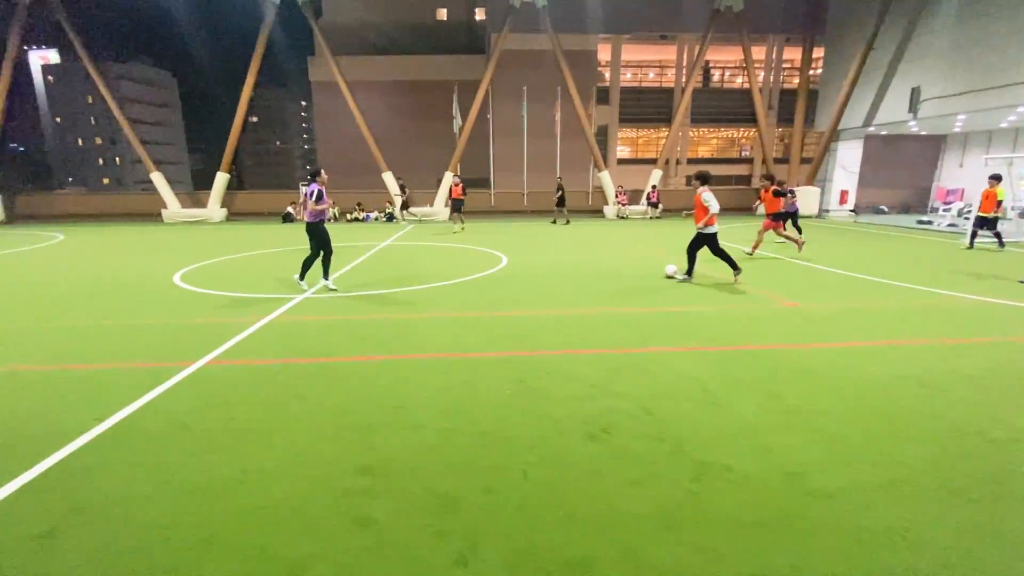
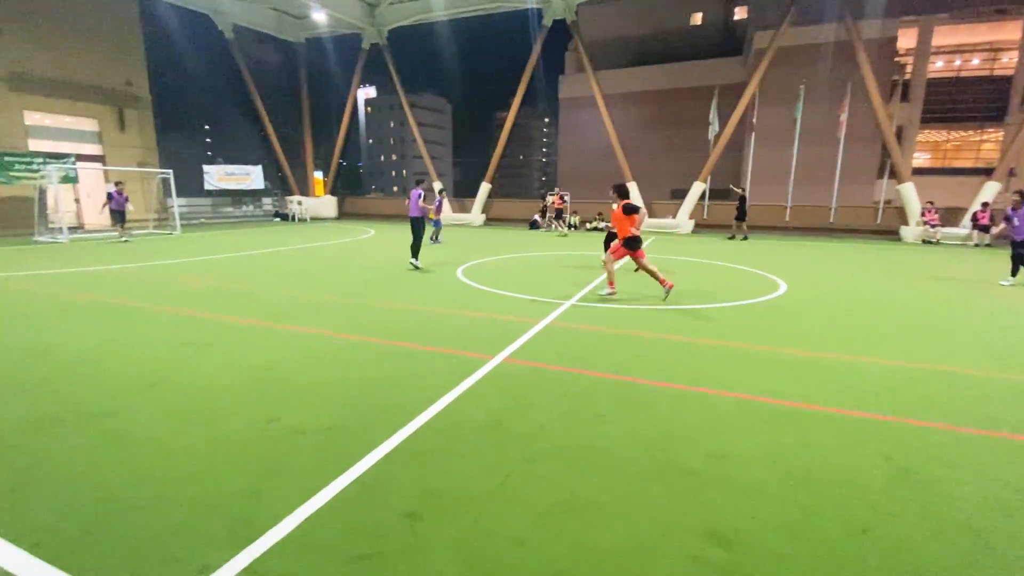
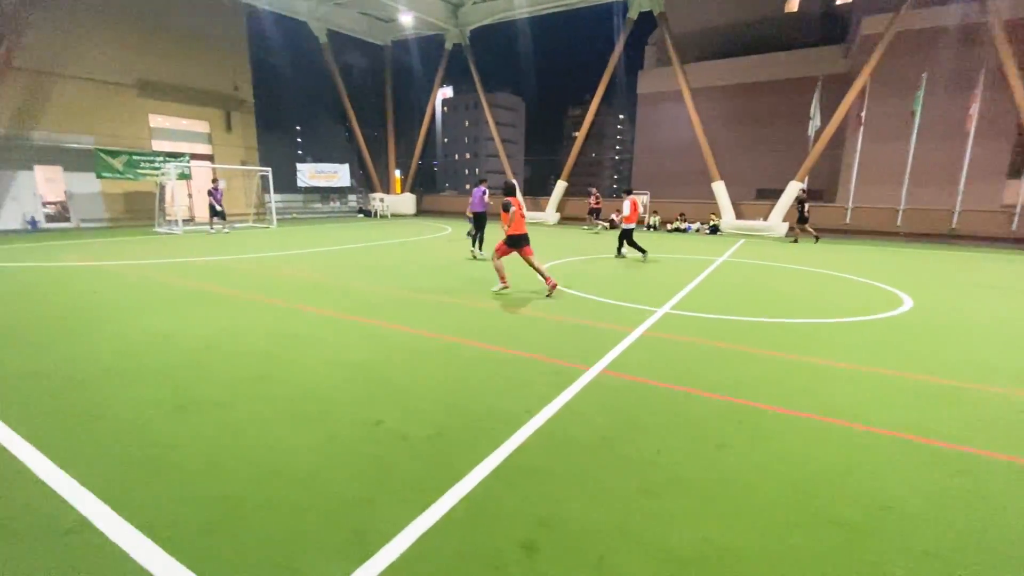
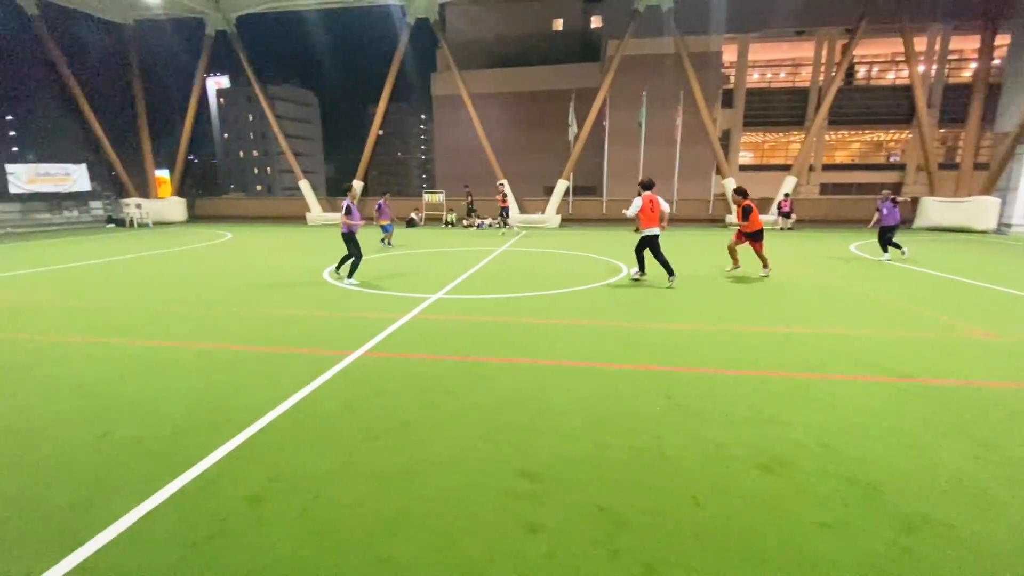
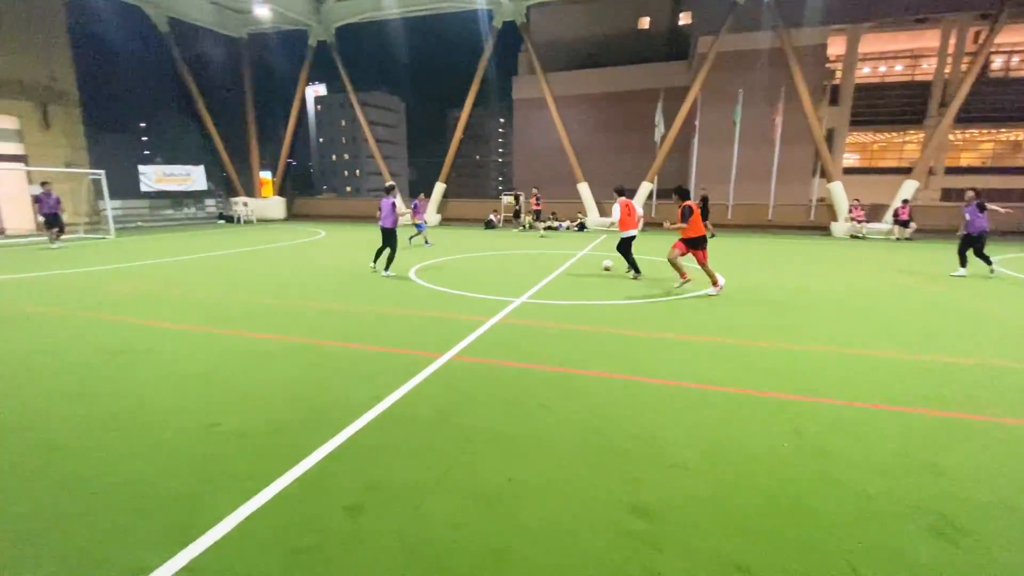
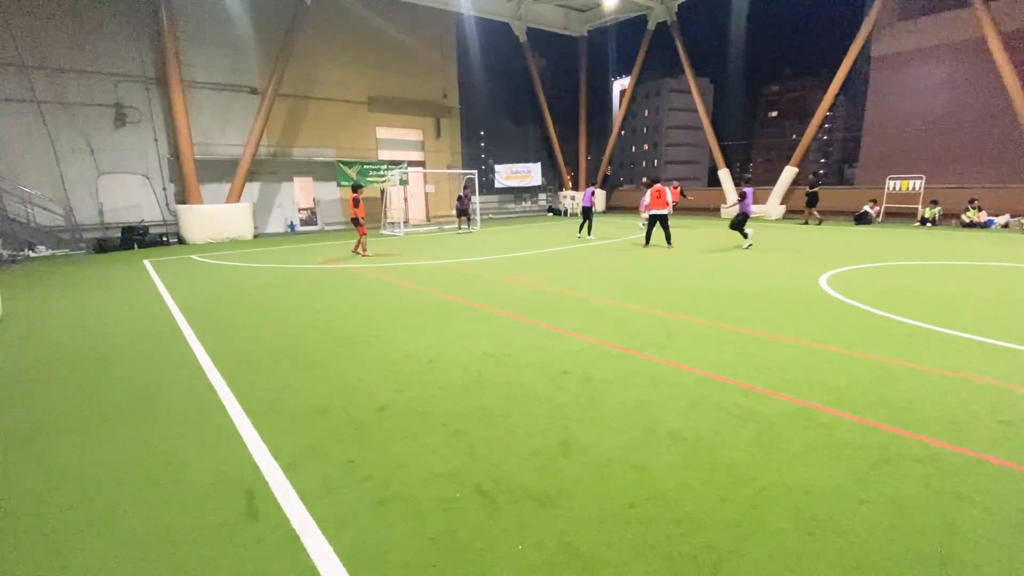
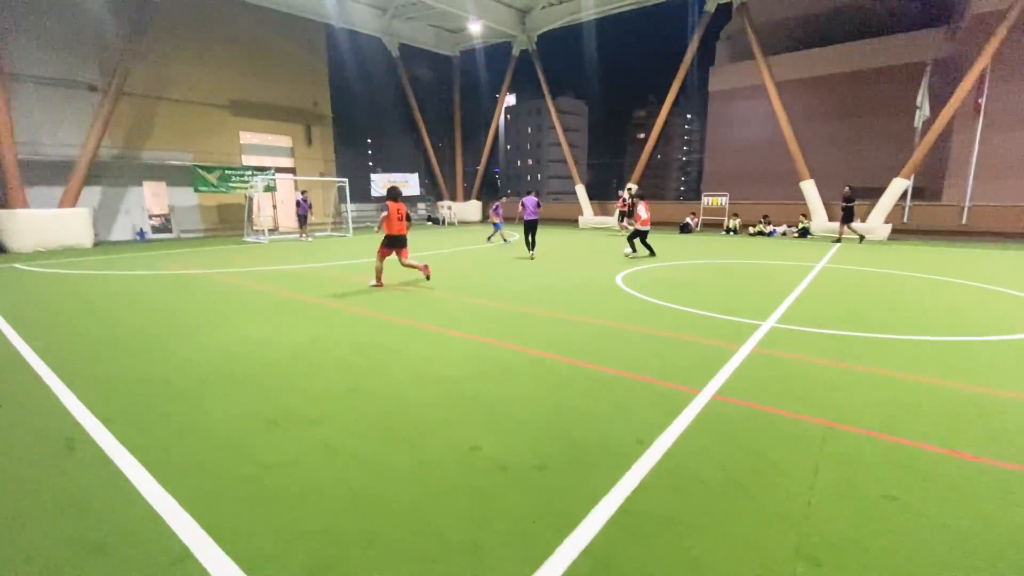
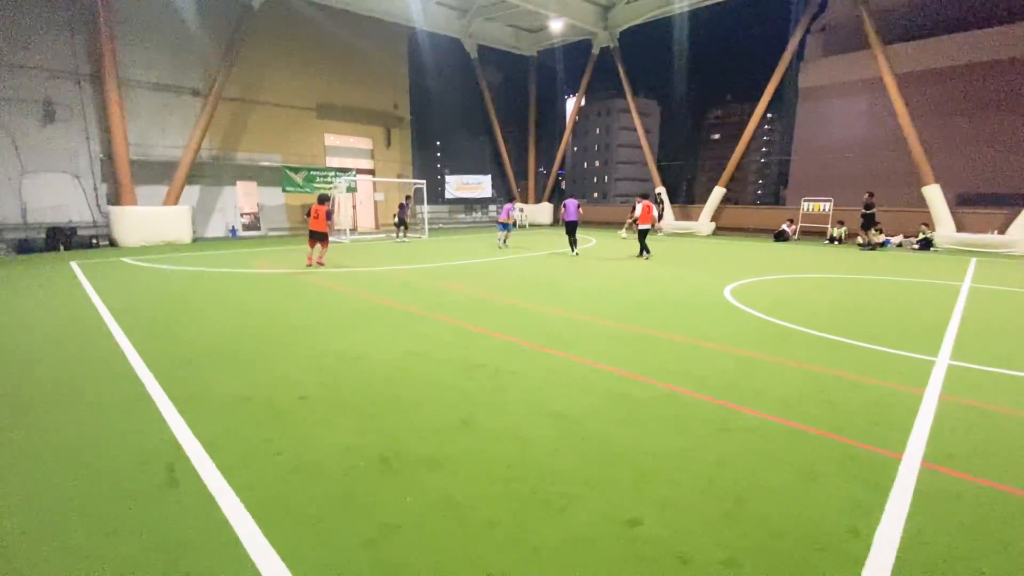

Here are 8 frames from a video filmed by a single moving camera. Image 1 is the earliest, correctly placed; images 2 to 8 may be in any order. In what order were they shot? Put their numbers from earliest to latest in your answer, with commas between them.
4, 5, 2, 3, 7, 8, 6
